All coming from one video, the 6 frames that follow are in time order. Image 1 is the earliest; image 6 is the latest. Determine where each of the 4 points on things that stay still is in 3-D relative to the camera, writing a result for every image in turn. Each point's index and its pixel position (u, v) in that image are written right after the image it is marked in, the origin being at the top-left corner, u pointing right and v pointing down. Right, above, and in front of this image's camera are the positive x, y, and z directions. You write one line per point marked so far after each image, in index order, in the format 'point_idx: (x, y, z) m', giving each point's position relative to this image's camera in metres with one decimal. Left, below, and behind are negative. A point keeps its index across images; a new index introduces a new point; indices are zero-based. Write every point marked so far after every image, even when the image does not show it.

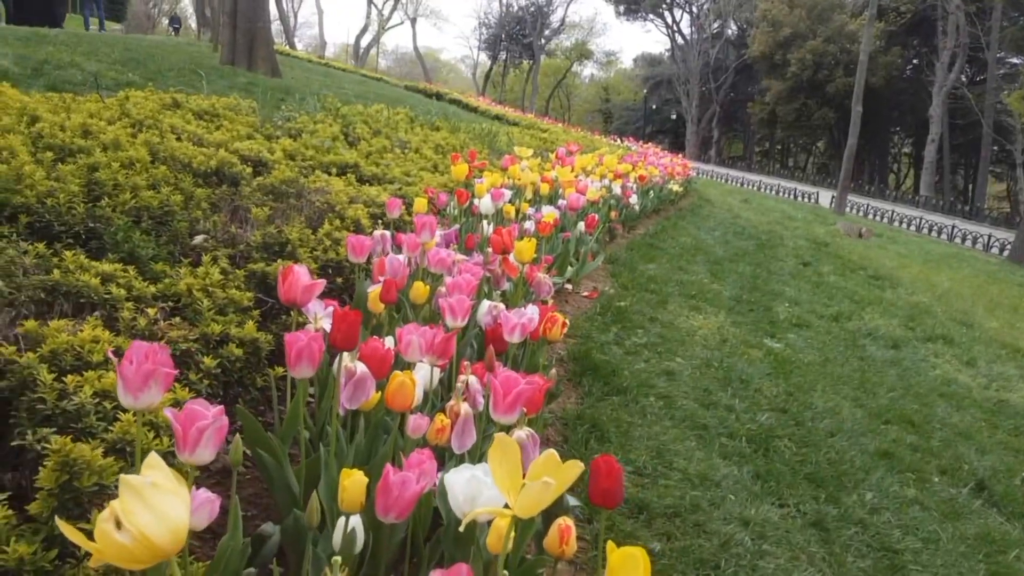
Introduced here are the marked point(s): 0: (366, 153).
0: (-1.3, +1.2, +7.3) m
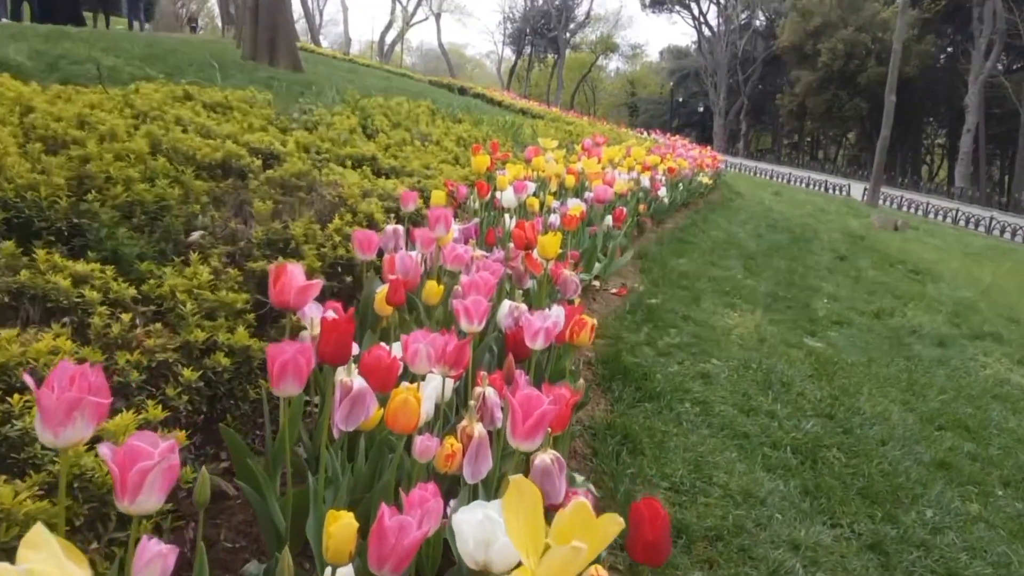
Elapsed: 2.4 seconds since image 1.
0: (-1.1, +1.2, +7.0) m
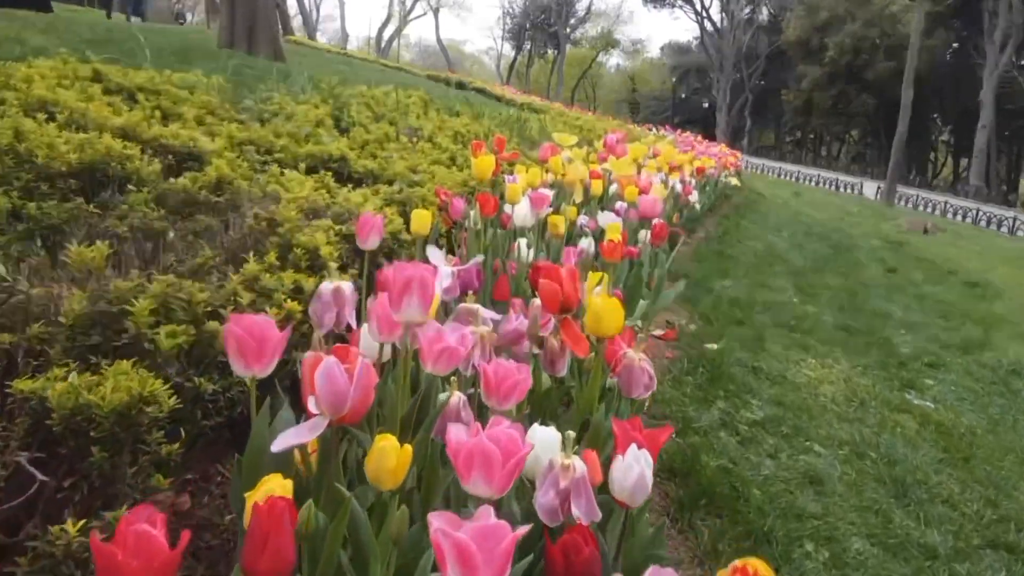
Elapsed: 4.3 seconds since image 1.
0: (-1.0, +1.0, +5.6) m
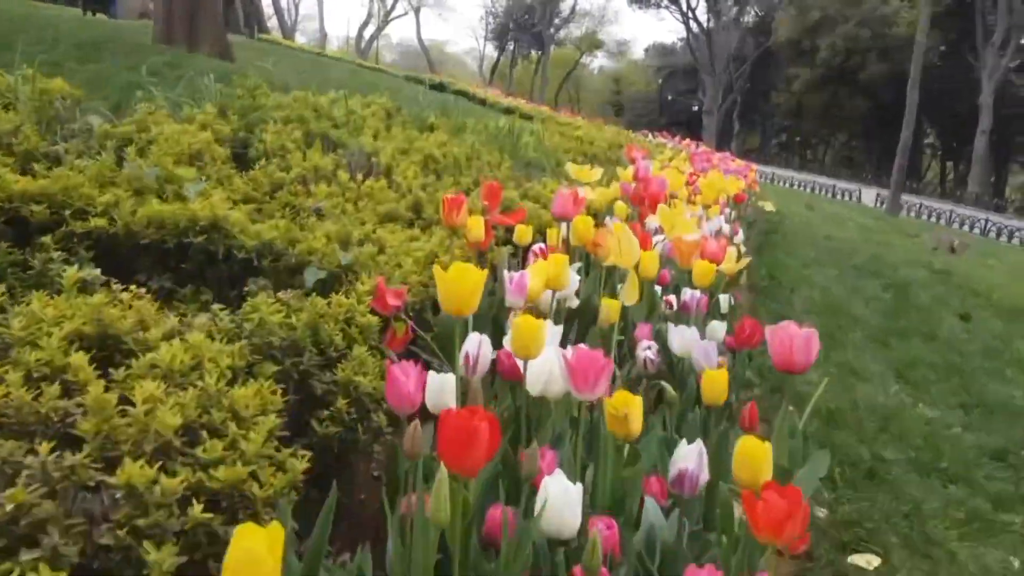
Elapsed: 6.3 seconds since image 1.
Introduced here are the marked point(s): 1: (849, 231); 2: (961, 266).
0: (-1.1, +0.4, +3.5) m
1: (+6.4, +1.1, +15.2) m
2: (+8.0, +0.4, +14.2) m
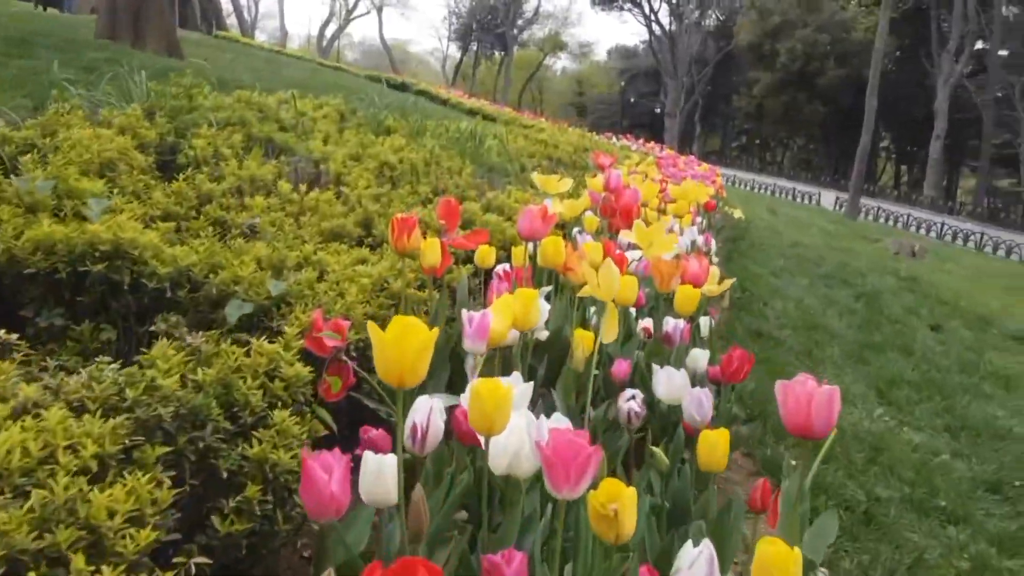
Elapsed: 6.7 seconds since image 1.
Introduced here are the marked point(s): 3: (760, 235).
0: (-1.2, +0.3, +3.1) m
1: (+5.7, +1.0, +15.1) m
2: (+7.4, +0.3, +14.2) m
3: (+3.8, +0.8, +12.2) m
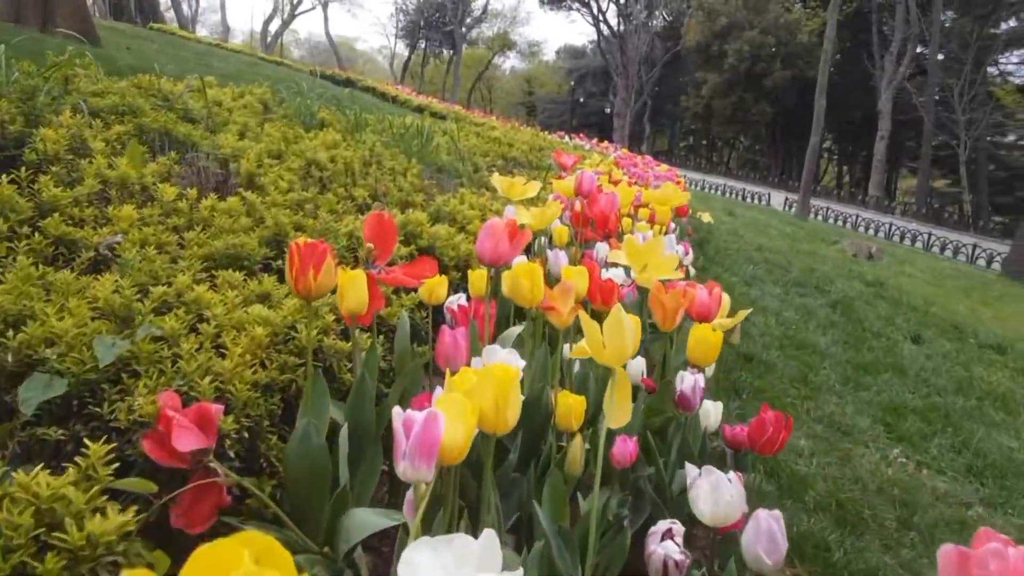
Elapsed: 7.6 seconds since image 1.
0: (-1.3, +0.2, +2.2) m
1: (+4.8, +0.9, +14.6) m
2: (+6.5, +0.2, +13.8) m
3: (+3.1, +0.7, +11.7) m
